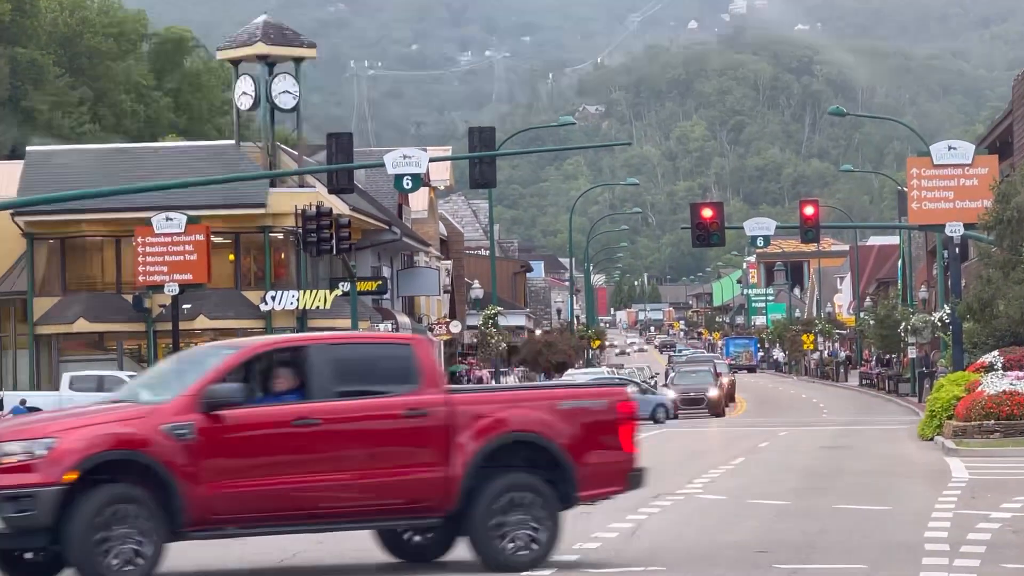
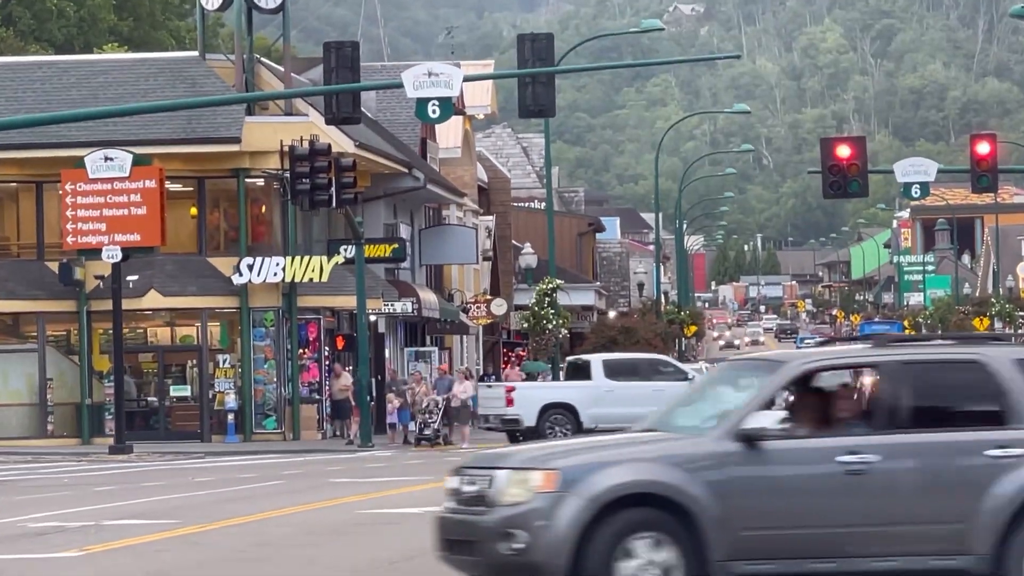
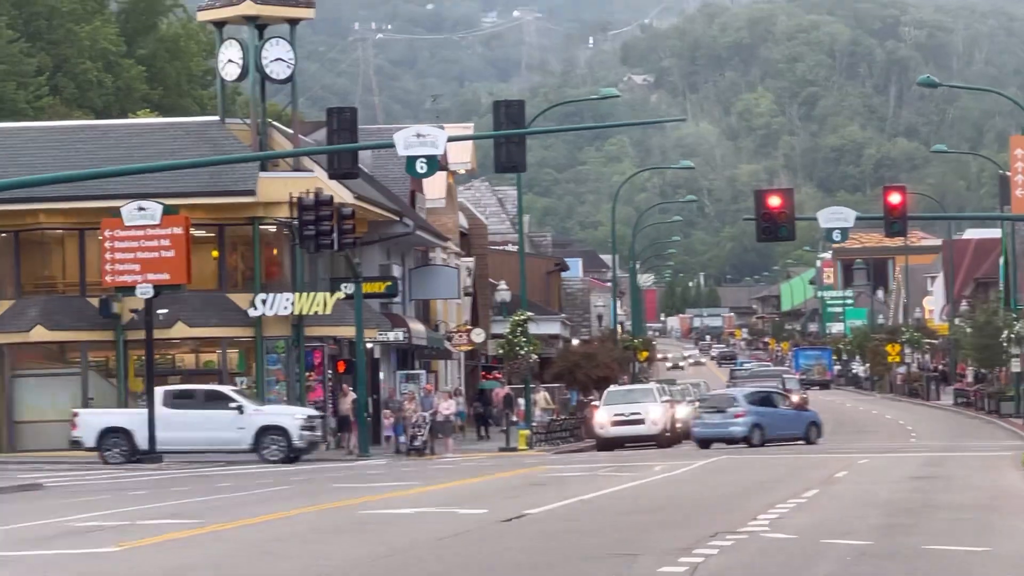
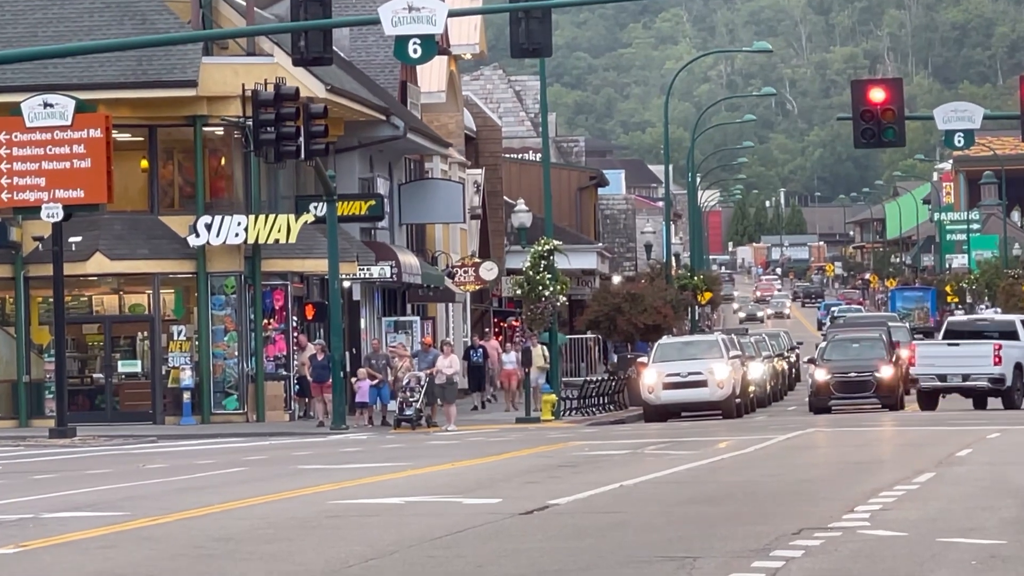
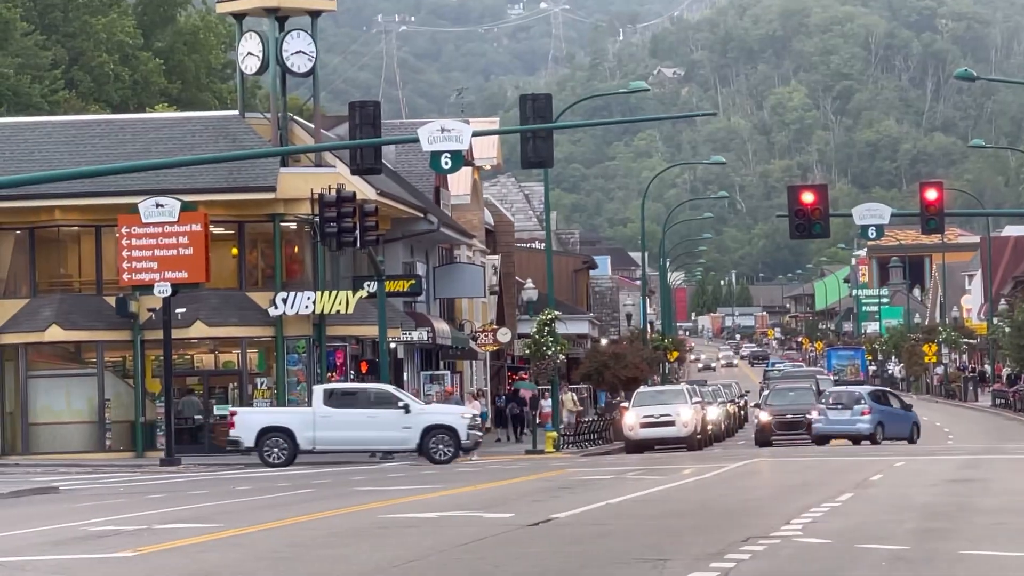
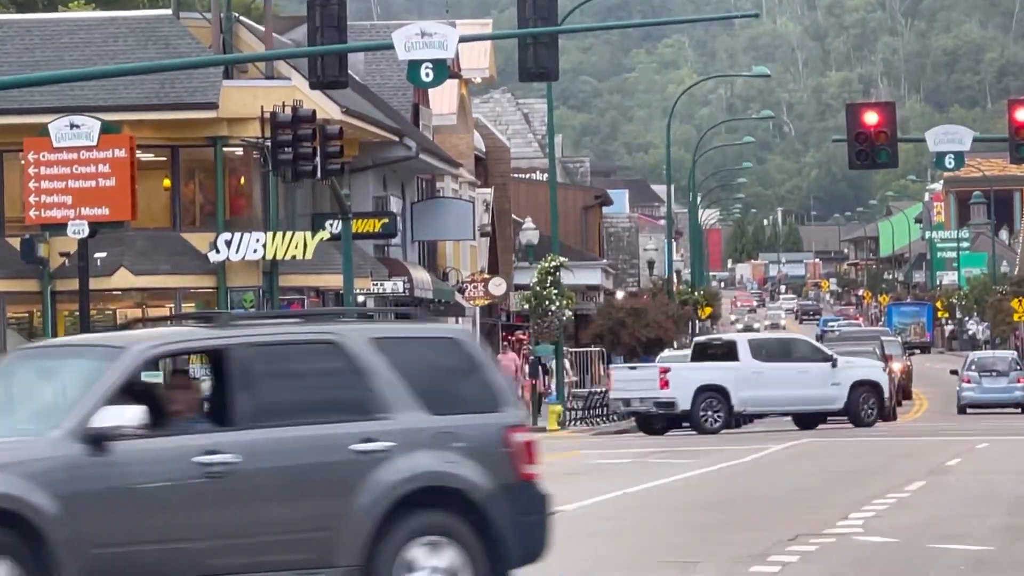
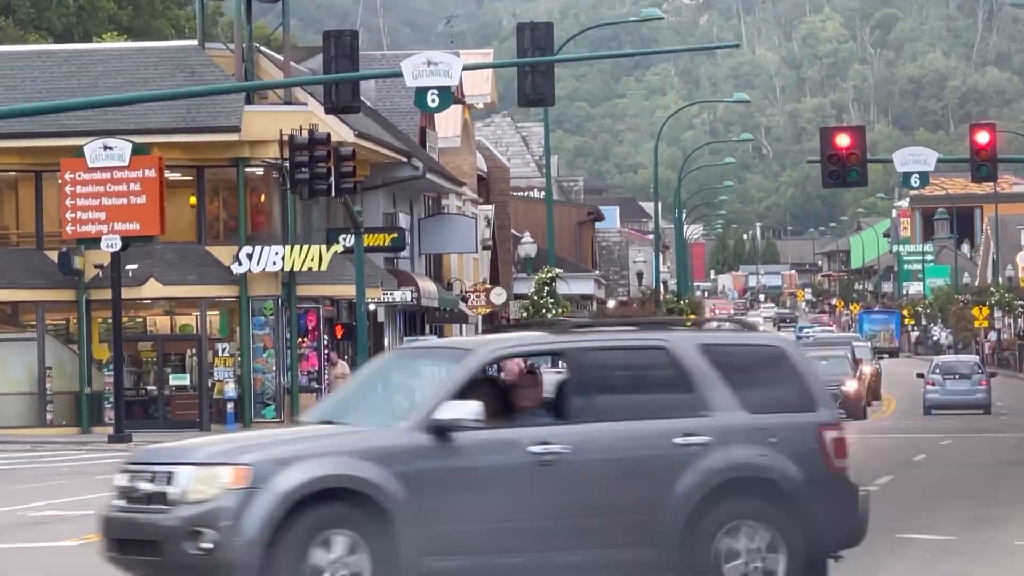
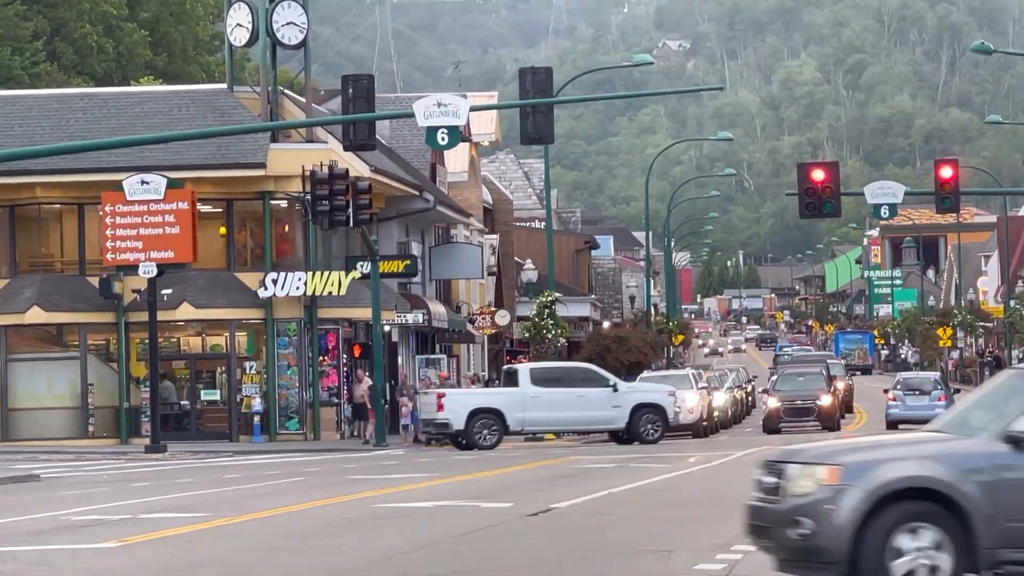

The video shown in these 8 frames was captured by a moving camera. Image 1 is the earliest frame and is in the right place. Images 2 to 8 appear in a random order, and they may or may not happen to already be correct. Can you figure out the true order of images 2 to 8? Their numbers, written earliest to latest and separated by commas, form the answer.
3, 5, 8, 2, 7, 6, 4
